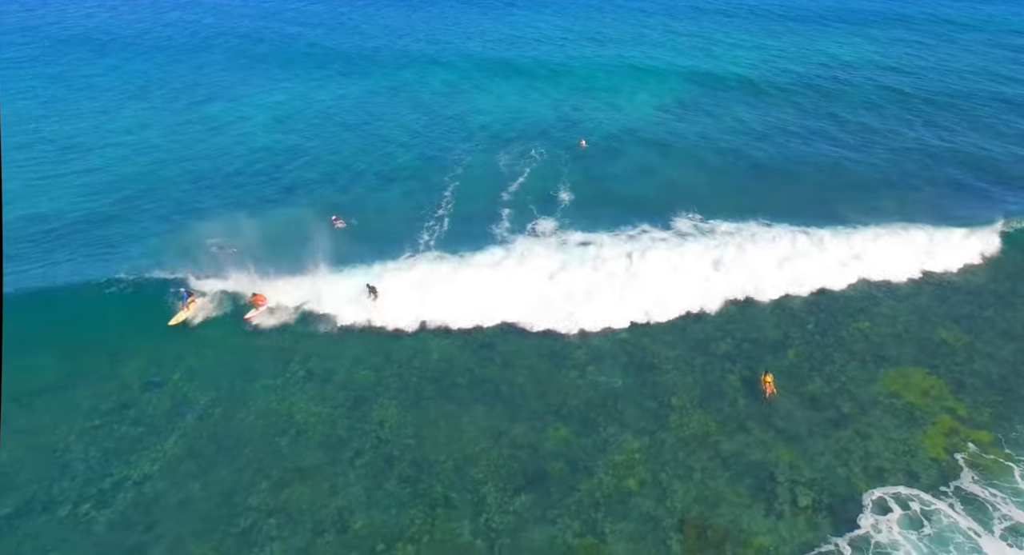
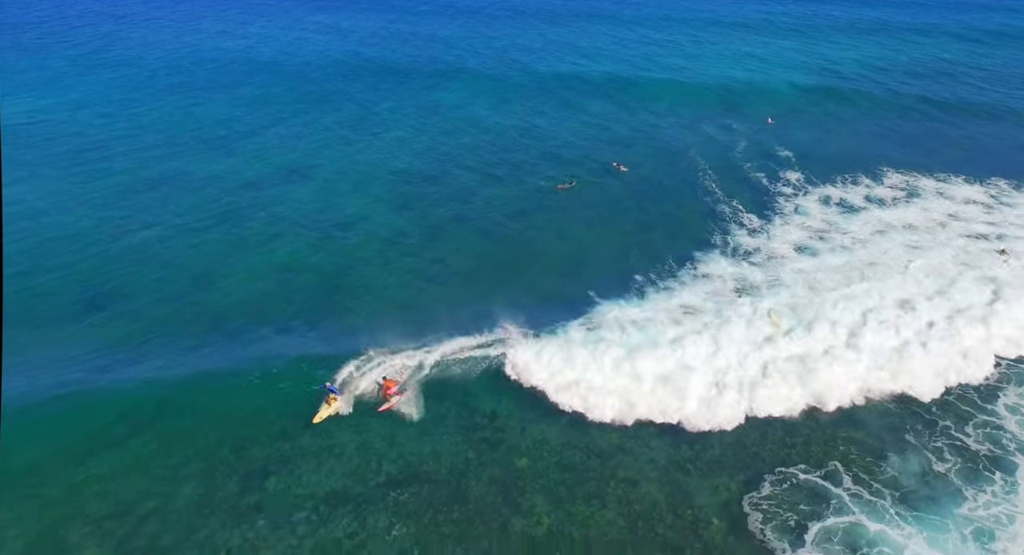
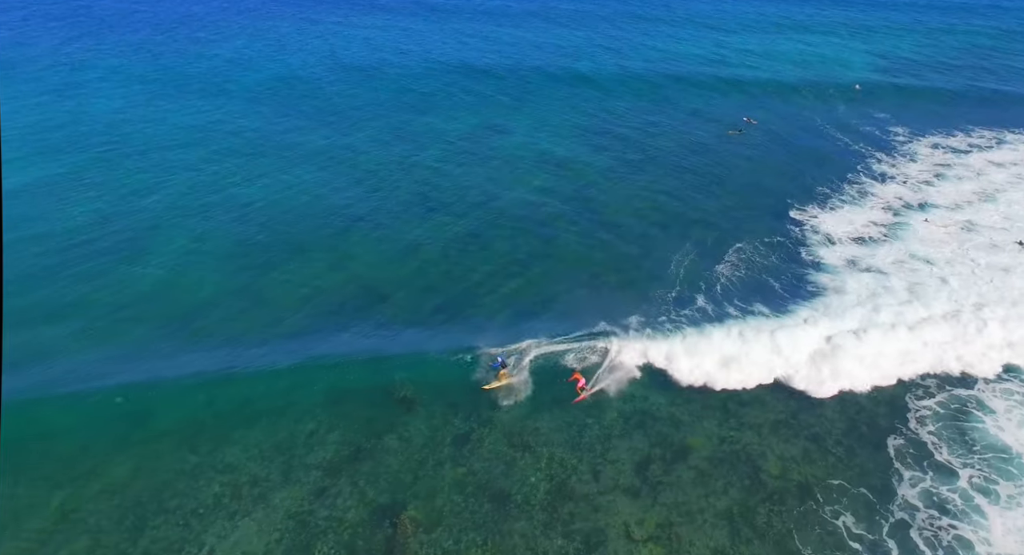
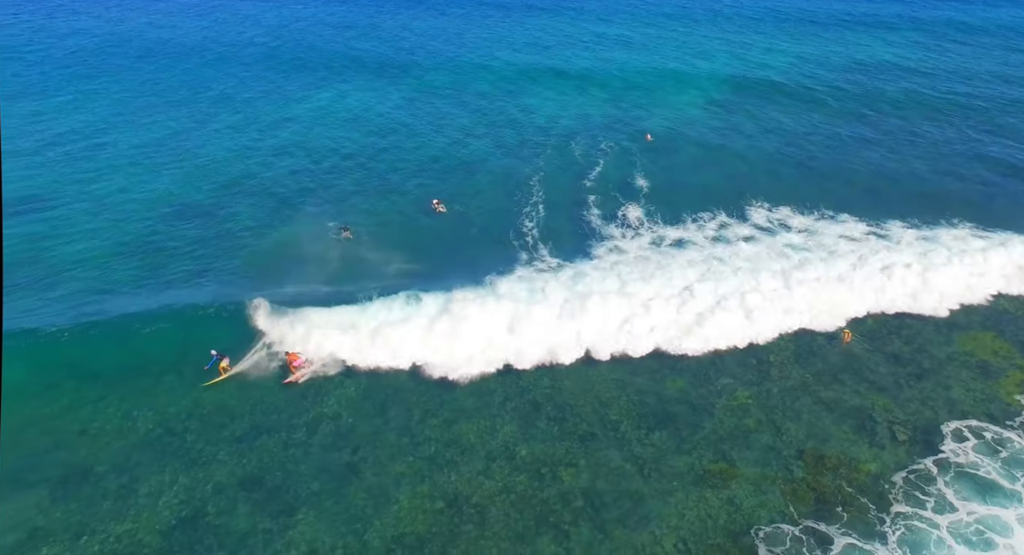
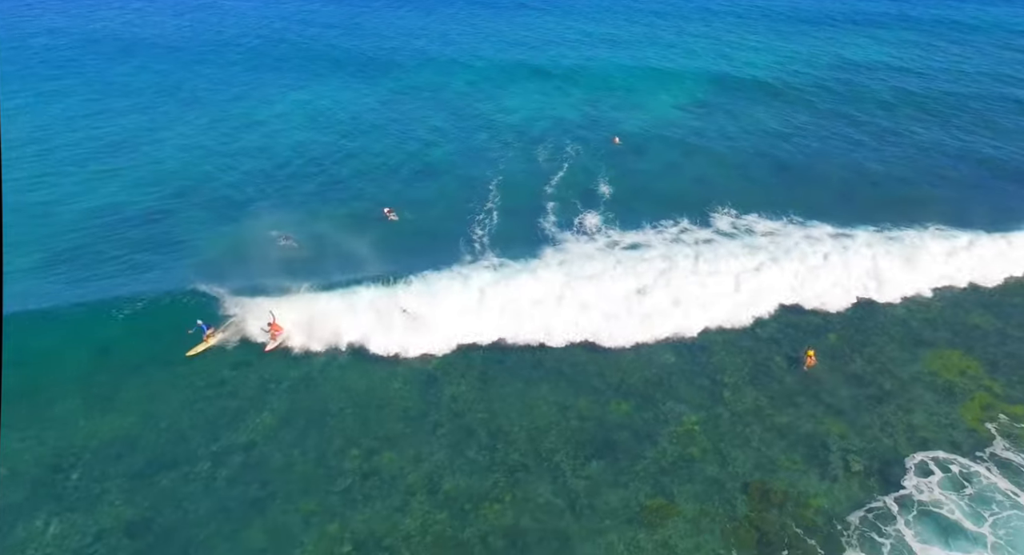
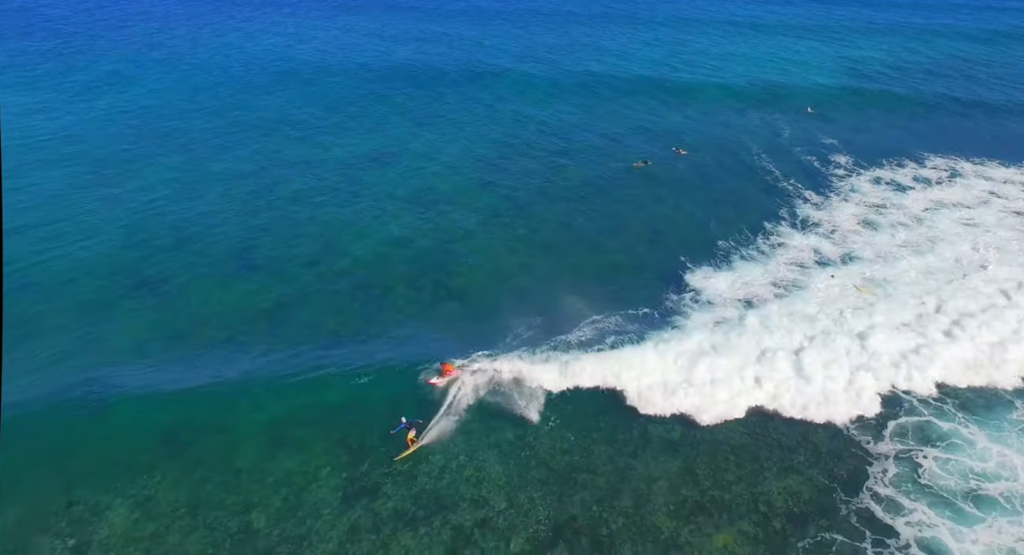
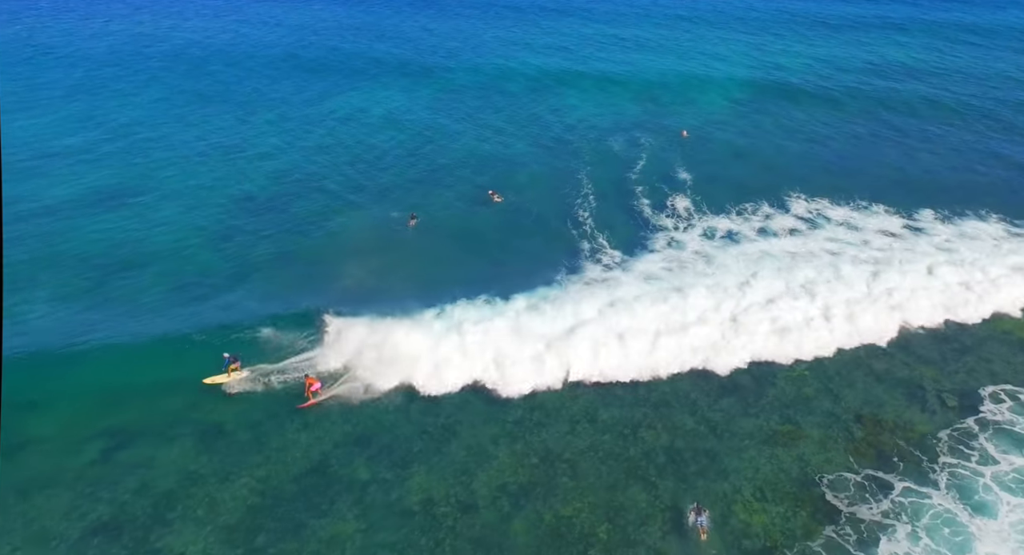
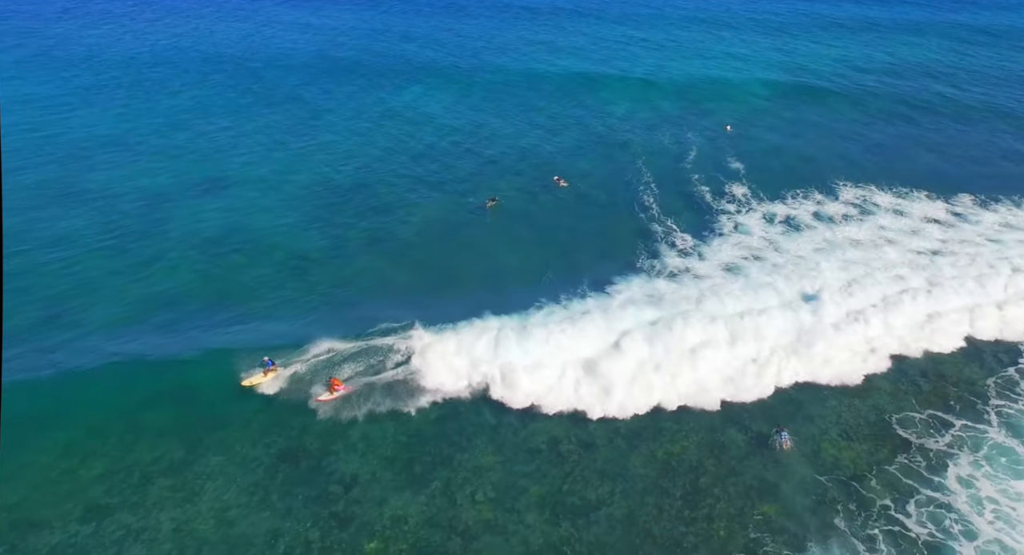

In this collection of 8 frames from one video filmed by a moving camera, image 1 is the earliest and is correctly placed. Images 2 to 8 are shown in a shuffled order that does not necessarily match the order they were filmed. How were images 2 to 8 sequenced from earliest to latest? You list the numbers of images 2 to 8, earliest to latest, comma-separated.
5, 4, 7, 8, 2, 6, 3
